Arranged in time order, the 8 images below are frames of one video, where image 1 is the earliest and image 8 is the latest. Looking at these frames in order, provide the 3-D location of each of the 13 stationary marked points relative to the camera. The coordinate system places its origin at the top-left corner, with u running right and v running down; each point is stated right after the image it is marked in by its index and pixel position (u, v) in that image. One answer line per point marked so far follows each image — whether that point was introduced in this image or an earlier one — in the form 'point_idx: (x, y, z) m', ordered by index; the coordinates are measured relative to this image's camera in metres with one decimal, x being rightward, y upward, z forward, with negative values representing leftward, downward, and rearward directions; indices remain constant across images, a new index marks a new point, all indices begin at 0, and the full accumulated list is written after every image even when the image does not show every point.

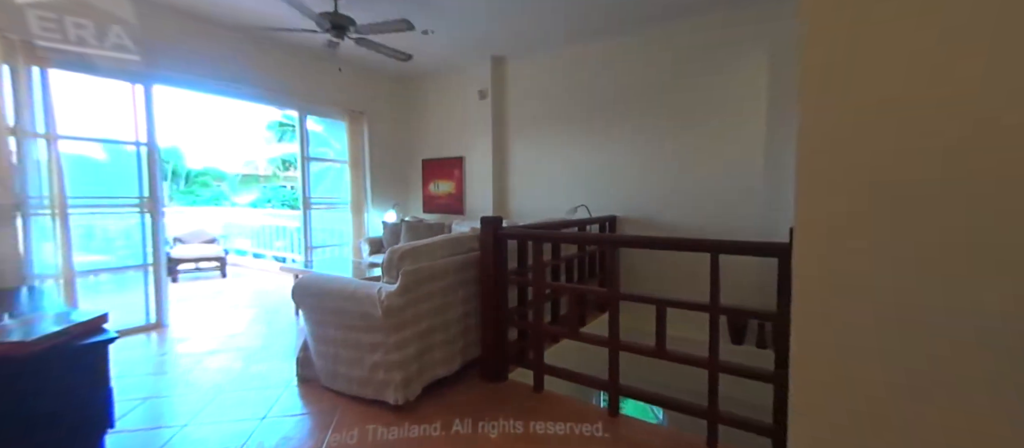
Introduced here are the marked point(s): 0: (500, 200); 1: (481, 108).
0: (-0.1, +0.3, +4.8) m
1: (-0.4, +1.4, +4.8) m
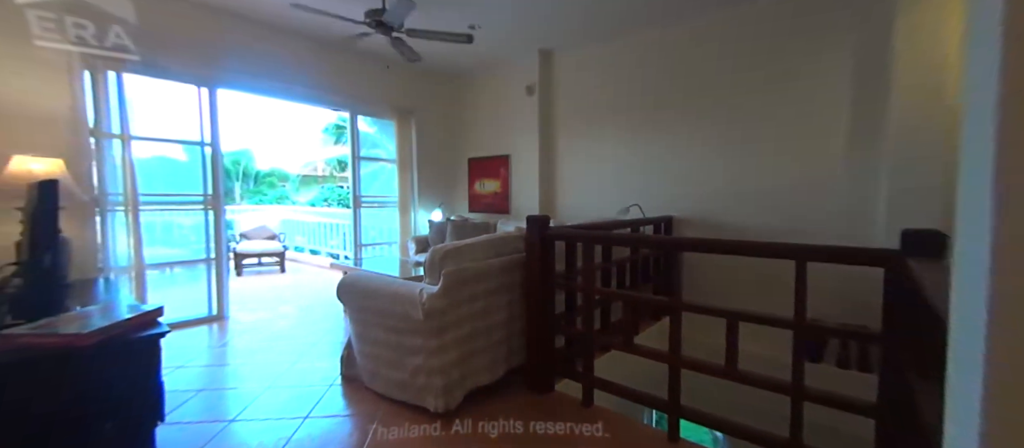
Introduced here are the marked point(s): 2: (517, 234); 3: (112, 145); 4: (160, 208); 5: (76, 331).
0: (+0.4, +0.3, +4.7) m
1: (+0.2, +1.4, +4.7) m
2: (0.0, -0.1, +2.4) m
3: (-3.1, +0.6, +3.0) m
4: (-3.0, +0.1, +3.3) m
5: (-1.7, -0.4, +1.5) m
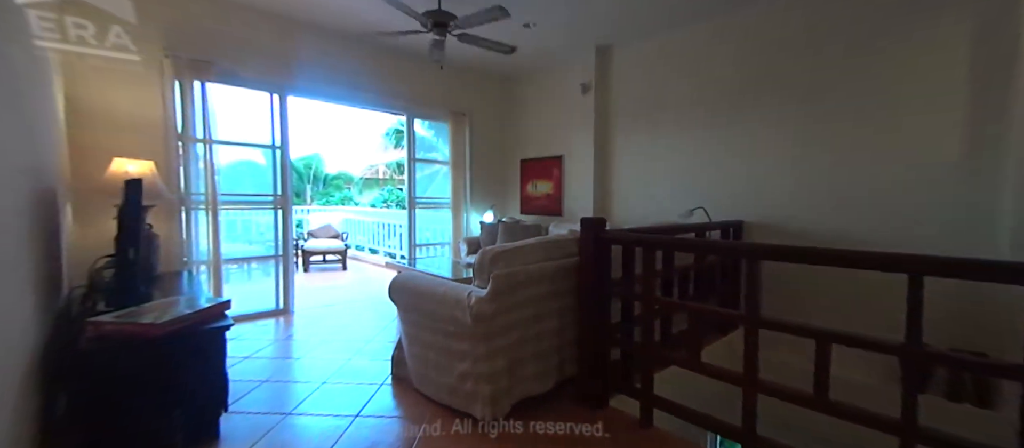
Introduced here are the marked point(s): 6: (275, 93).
0: (+1.0, +0.3, +4.5) m
1: (+0.8, +1.4, +4.5) m
2: (+0.3, -0.1, +2.3) m
3: (-2.6, +0.6, +3.3) m
4: (-2.5, +0.2, +3.6) m
5: (-1.5, -0.4, +1.6) m
6: (-2.2, +1.2, +3.7) m
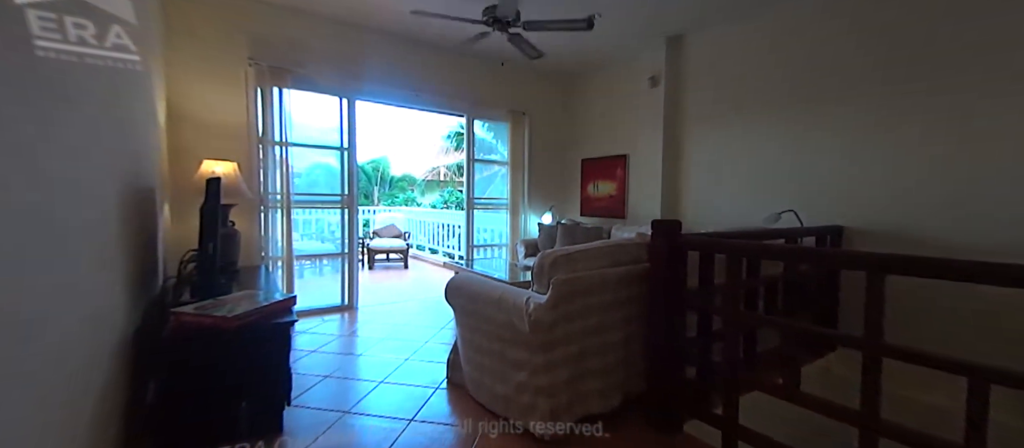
0: (+1.7, +0.2, +4.1) m
1: (+1.5, +1.4, +4.2) m
2: (+0.7, -0.1, +2.1) m
3: (-2.1, +0.7, +3.5) m
4: (-2.0, +0.2, +3.8) m
5: (-1.3, -0.4, +1.7) m
6: (-1.7, +1.2, +3.8) m
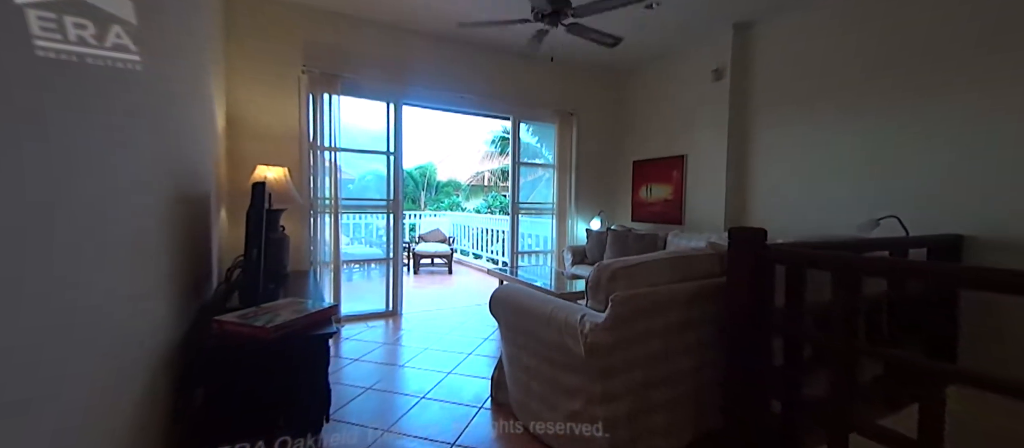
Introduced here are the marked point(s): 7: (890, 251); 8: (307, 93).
0: (+2.2, +0.2, +3.7) m
1: (+2.0, +1.3, +3.8) m
2: (+0.9, -0.1, +1.8) m
3: (-1.7, +0.6, +3.5) m
4: (-1.5, +0.1, +3.8) m
5: (-1.1, -0.4, +1.6) m
6: (-1.2, +1.2, +3.8) m
7: (+2.1, -0.1, +2.1) m
8: (-1.8, +1.1, +3.4) m
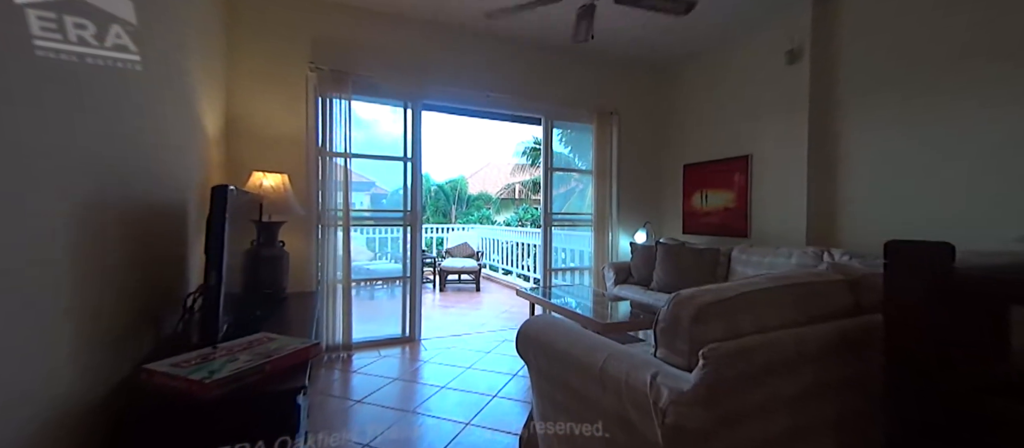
0: (+2.4, +0.1, +3.0) m
1: (+2.3, +1.2, +3.2) m
2: (+1.0, -0.2, +1.2) m
3: (-1.4, +0.5, +3.2) m
4: (-1.3, 0.0, +3.4) m
5: (-1.0, -0.5, +1.2) m
6: (-0.9, +1.1, +3.4) m
7: (+2.2, -0.2, +1.4) m
8: (-1.6, +1.0, +3.1) m
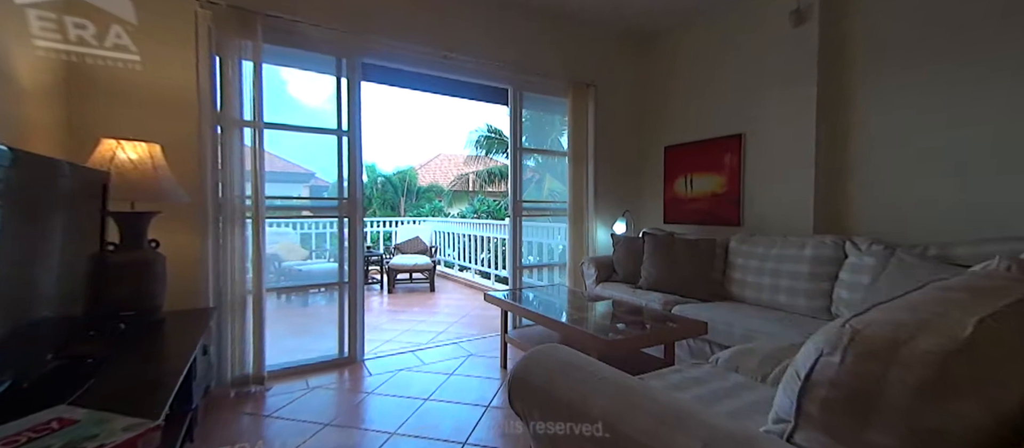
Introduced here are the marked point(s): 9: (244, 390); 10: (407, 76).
0: (+2.2, +0.2, +2.7) m
1: (+2.0, +1.3, +2.9) m
2: (+1.0, -0.1, +0.8) m
3: (-1.7, +0.5, +2.4) m
4: (-1.5, +0.1, +2.6) m
5: (-0.9, -0.4, +0.5) m
6: (-1.2, +1.1, +2.7) m
7: (+2.2, -0.1, +1.1) m
8: (-1.8, +1.1, +2.3) m
9: (-1.7, -1.0, +2.4) m
10: (-1.0, +1.3, +3.5) m
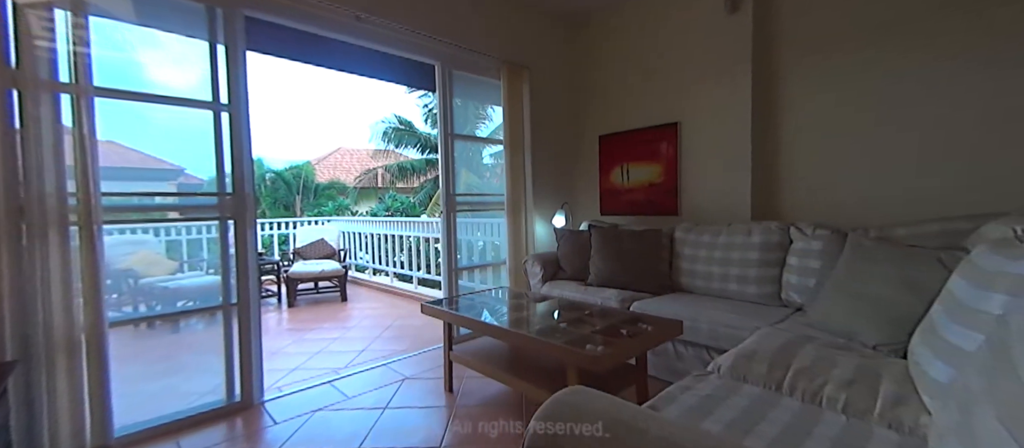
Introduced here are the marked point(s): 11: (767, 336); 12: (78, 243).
0: (+1.8, +0.3, +2.8) m
1: (+1.5, +1.4, +2.9) m
2: (+1.1, -0.1, +0.7) m
3: (-1.9, +0.5, +1.6) m
4: (-1.8, 0.0, +1.9) m
5: (-0.7, -0.5, 0.0) m
6: (-1.5, +1.1, +2.0) m
7: (+2.1, 0.0, +1.3) m
8: (-2.0, +1.0, +1.5) m
9: (-1.9, -1.1, +1.7) m
10: (-1.5, +1.3, +2.8) m
11: (+1.0, -0.4, +1.5) m
12: (-1.9, -0.1, +1.7) m
